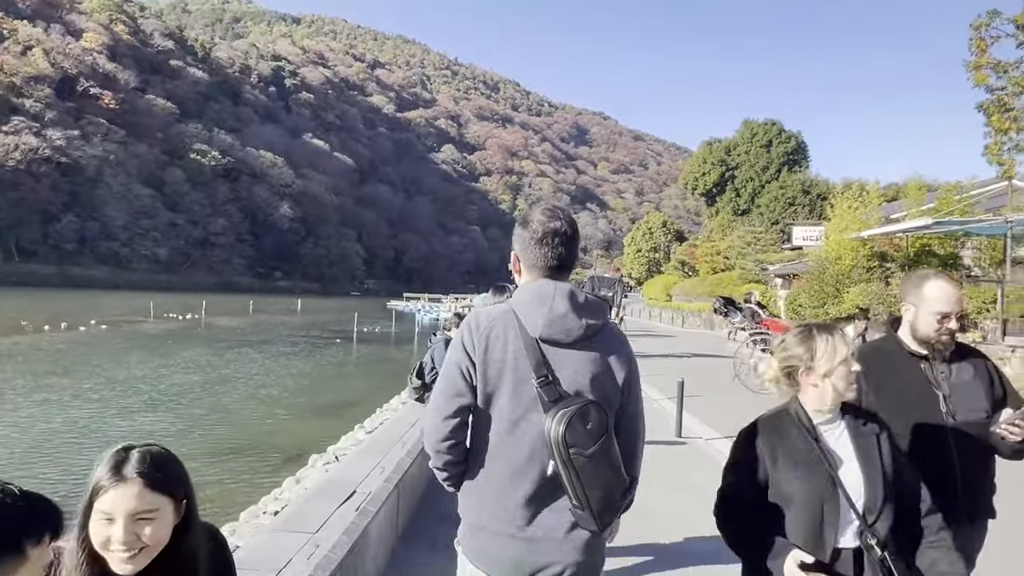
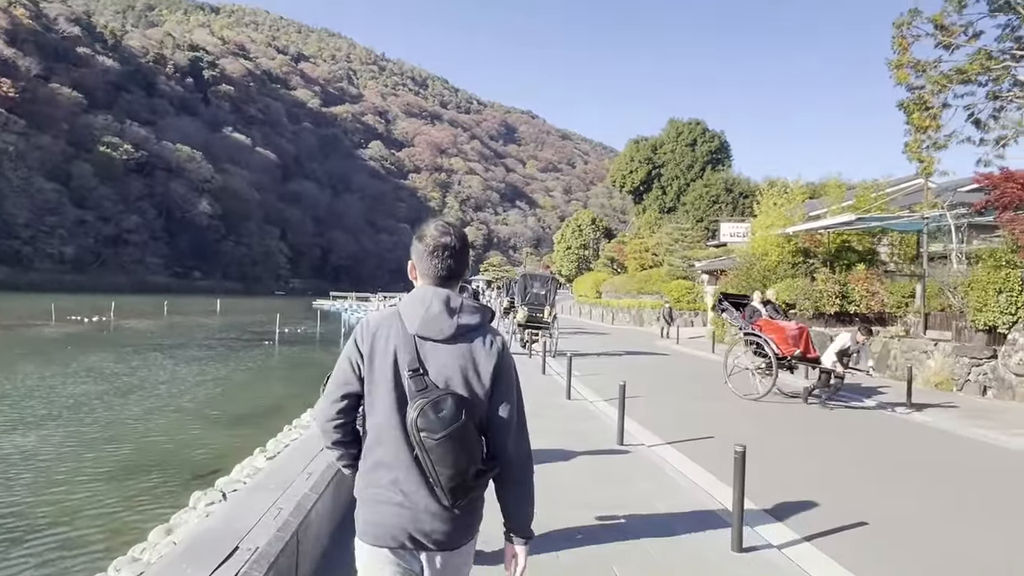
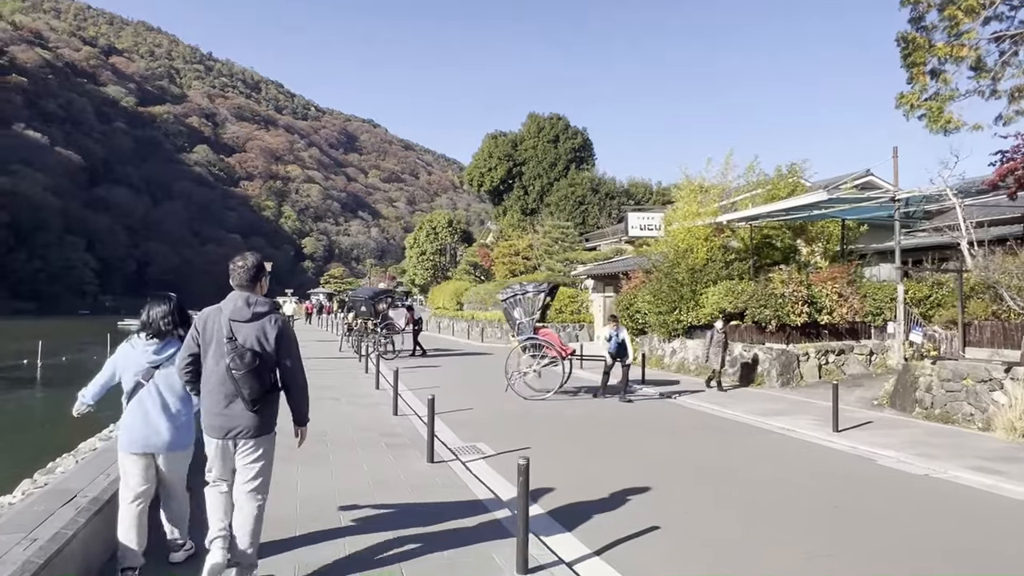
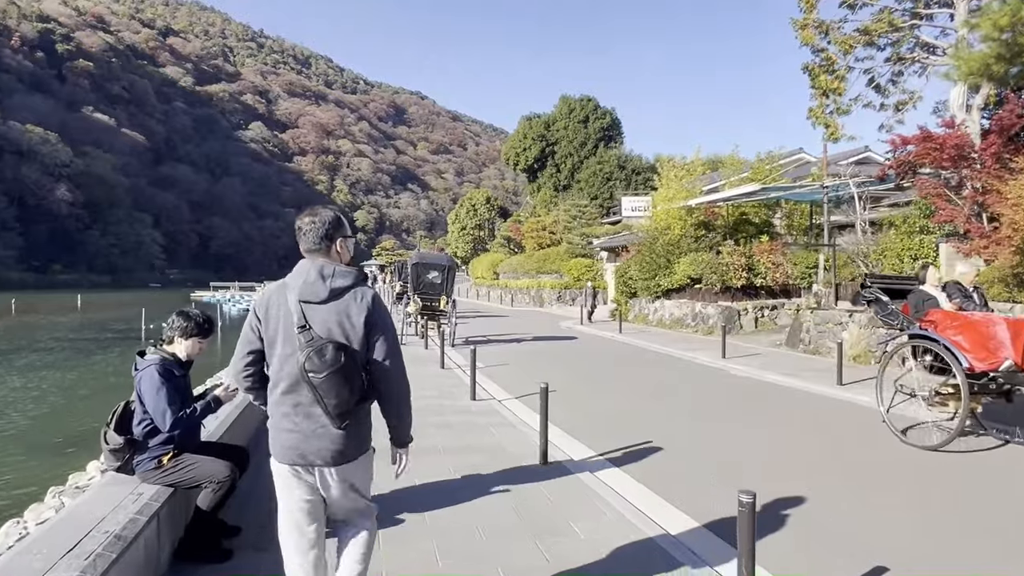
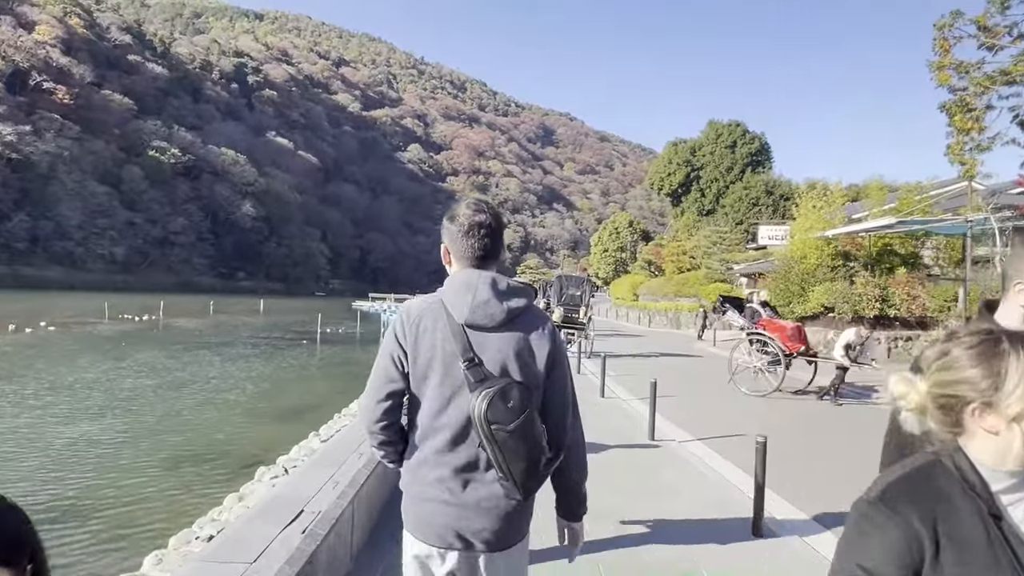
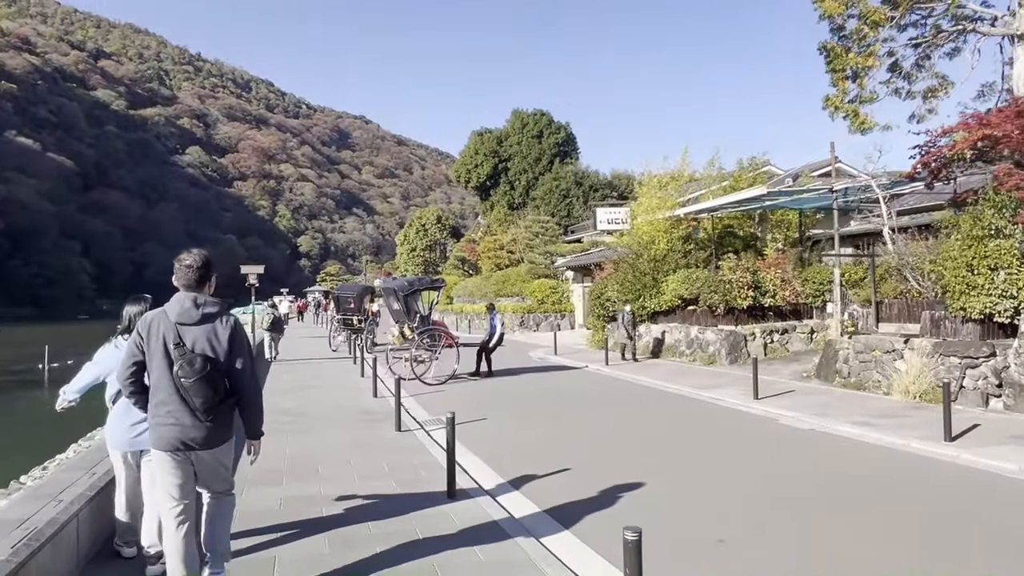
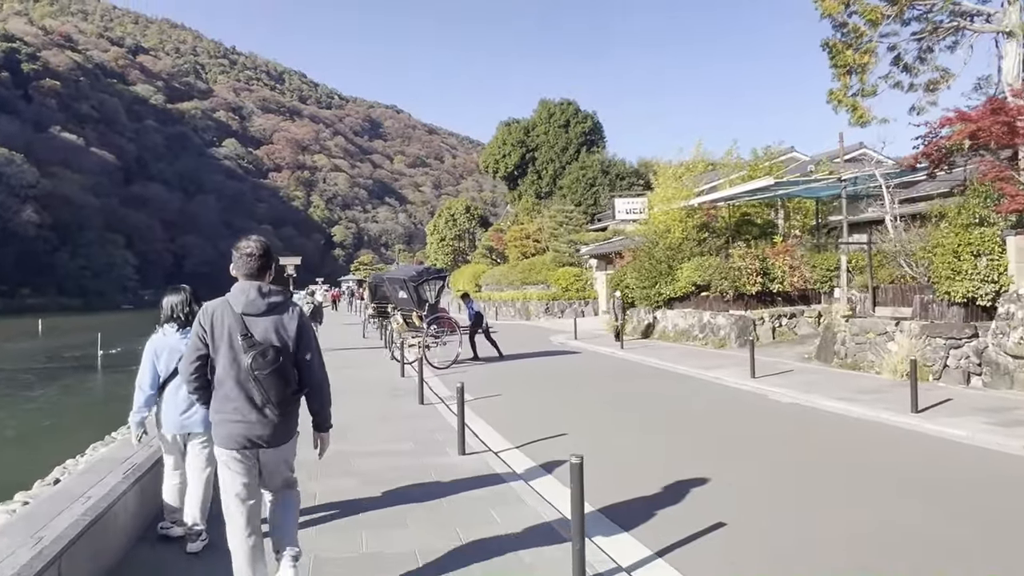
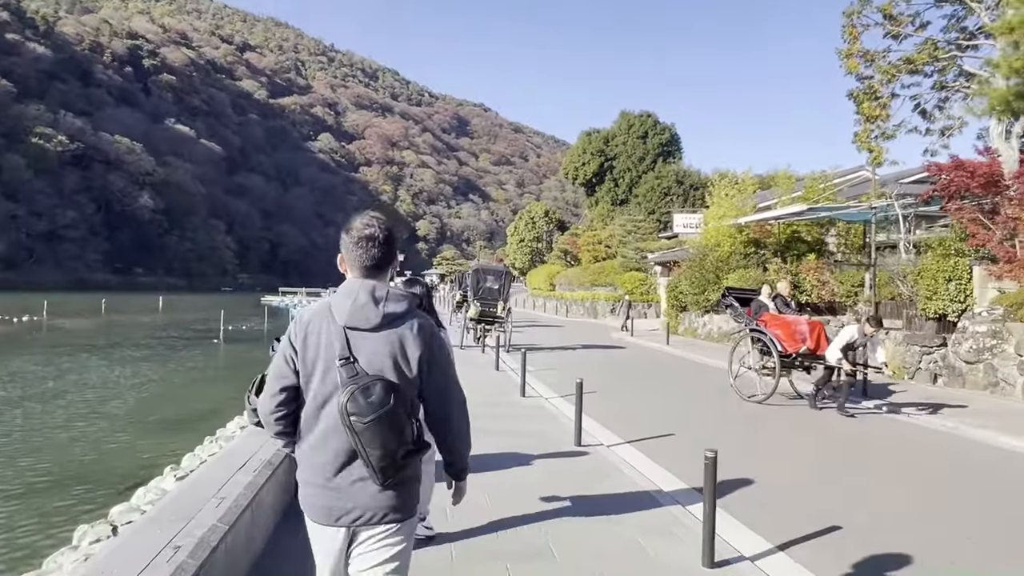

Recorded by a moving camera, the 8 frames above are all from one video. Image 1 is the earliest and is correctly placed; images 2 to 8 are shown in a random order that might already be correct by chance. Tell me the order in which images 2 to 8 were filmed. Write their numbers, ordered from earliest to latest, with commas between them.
5, 2, 8, 4, 7, 6, 3
